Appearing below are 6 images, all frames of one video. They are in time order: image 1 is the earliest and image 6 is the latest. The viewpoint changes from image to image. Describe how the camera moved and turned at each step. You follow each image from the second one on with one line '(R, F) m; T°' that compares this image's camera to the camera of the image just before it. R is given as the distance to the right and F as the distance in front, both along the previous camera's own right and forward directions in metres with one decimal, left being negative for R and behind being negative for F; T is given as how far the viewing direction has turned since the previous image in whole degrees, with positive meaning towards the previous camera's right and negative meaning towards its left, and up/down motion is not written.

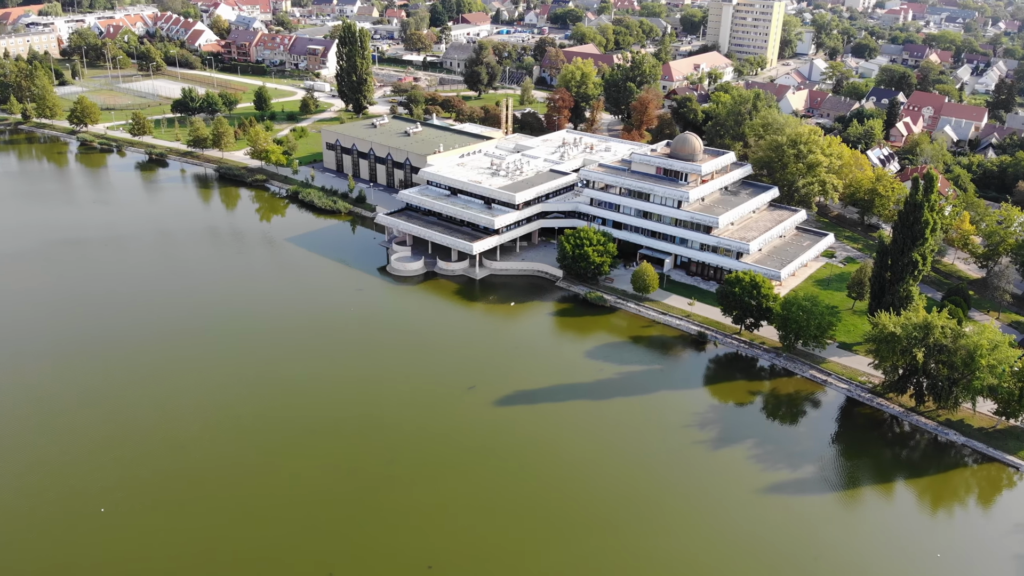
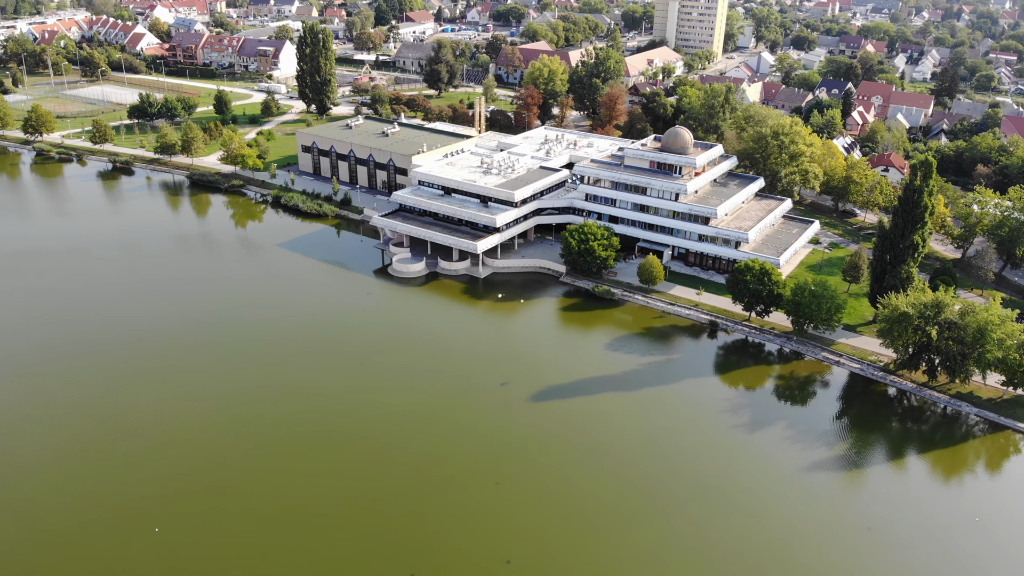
(-3.3, 0.0) m; +4°
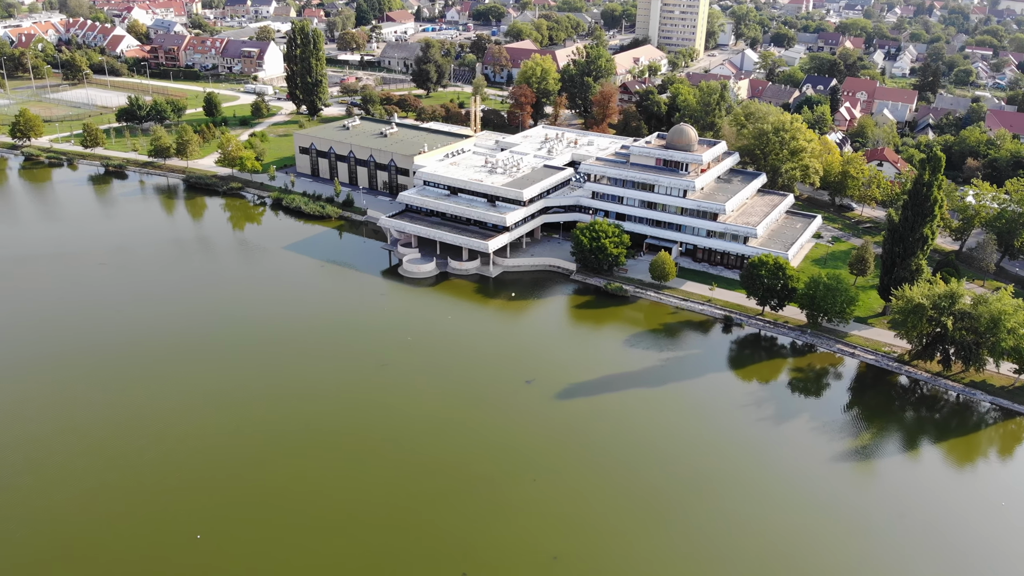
(-1.8, -0.1) m; +1°
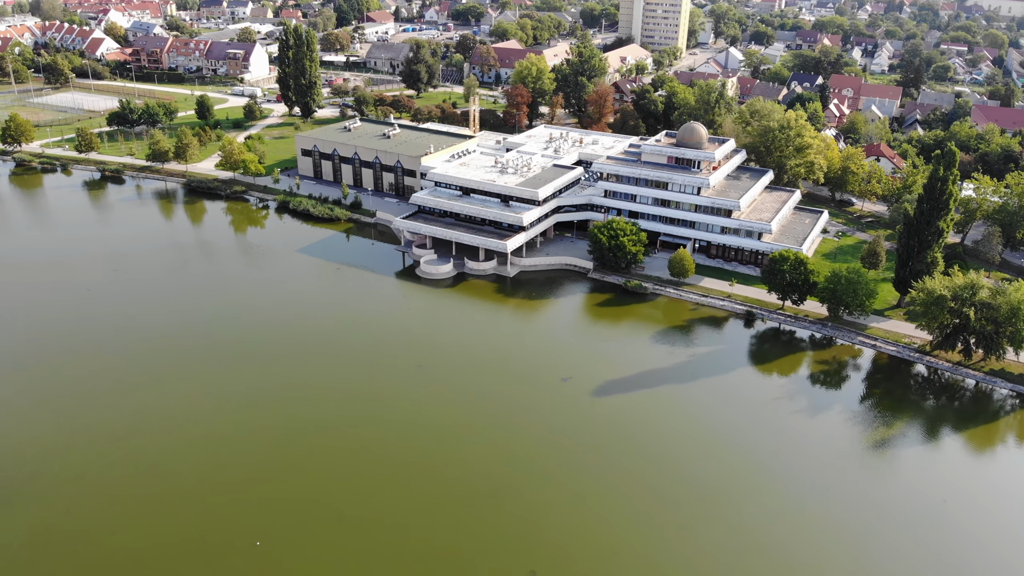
(-2.3, -0.2) m; +2°
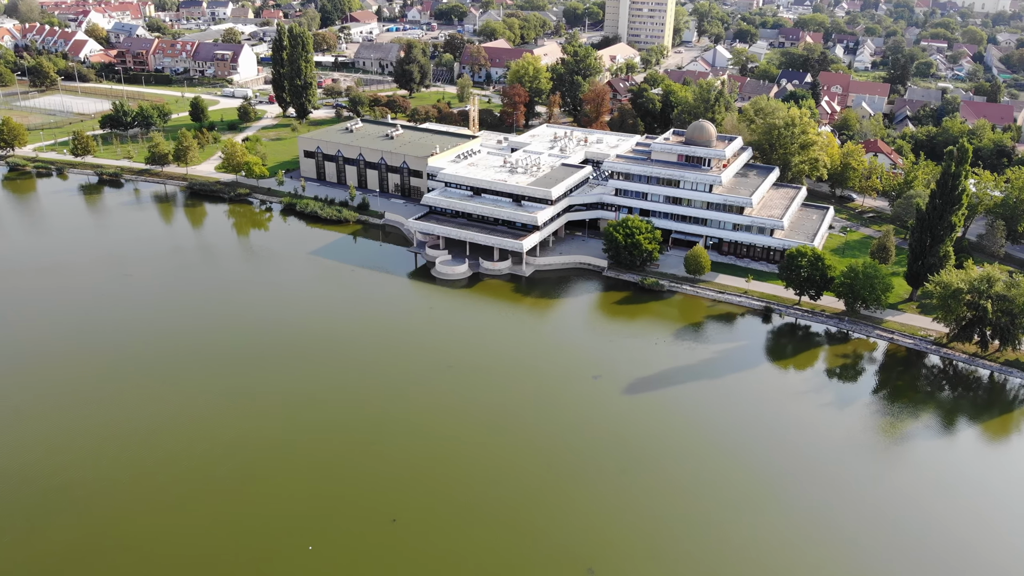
(-2.0, -0.1) m; +1°
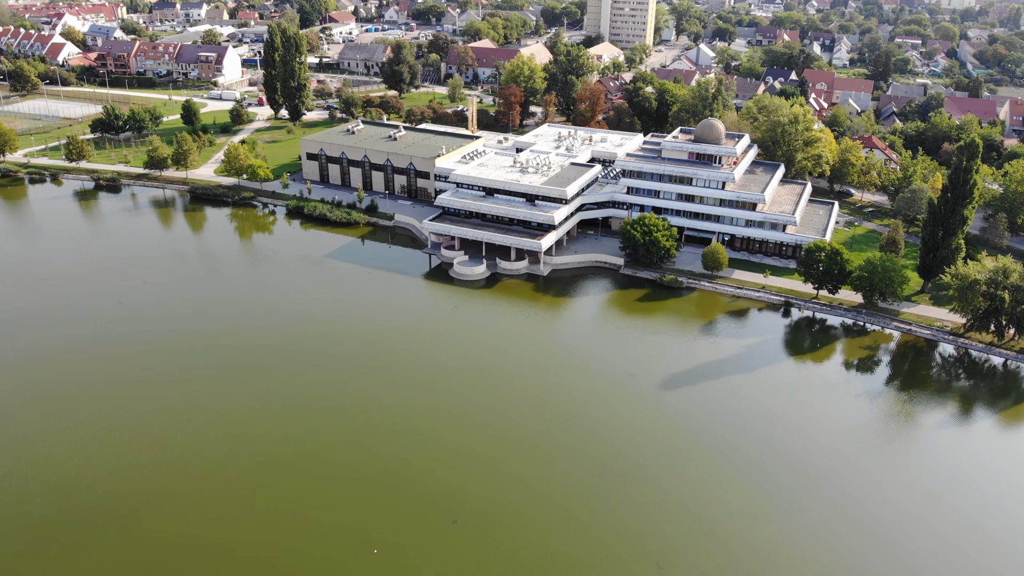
(-2.4, -0.2) m; +2°
